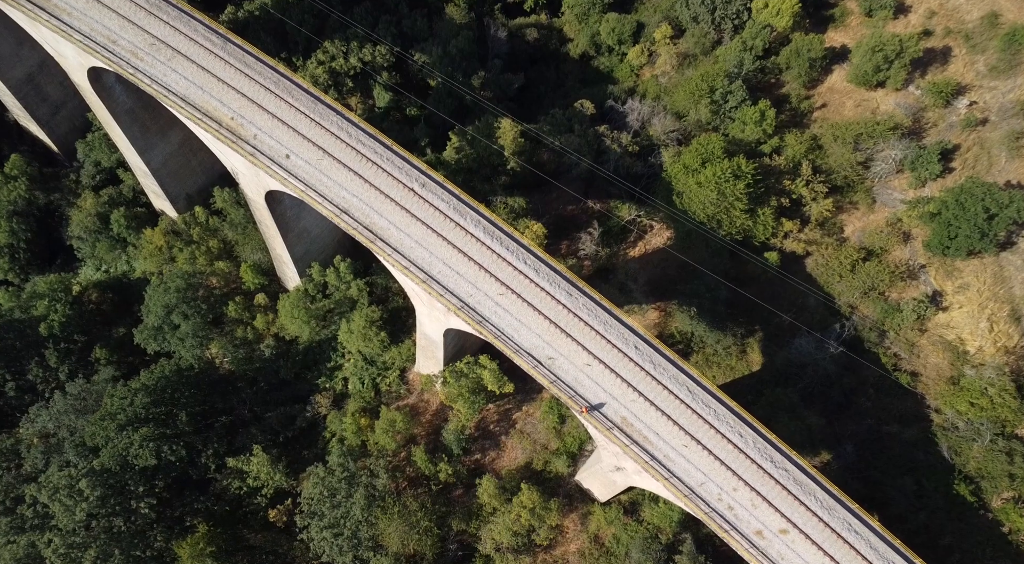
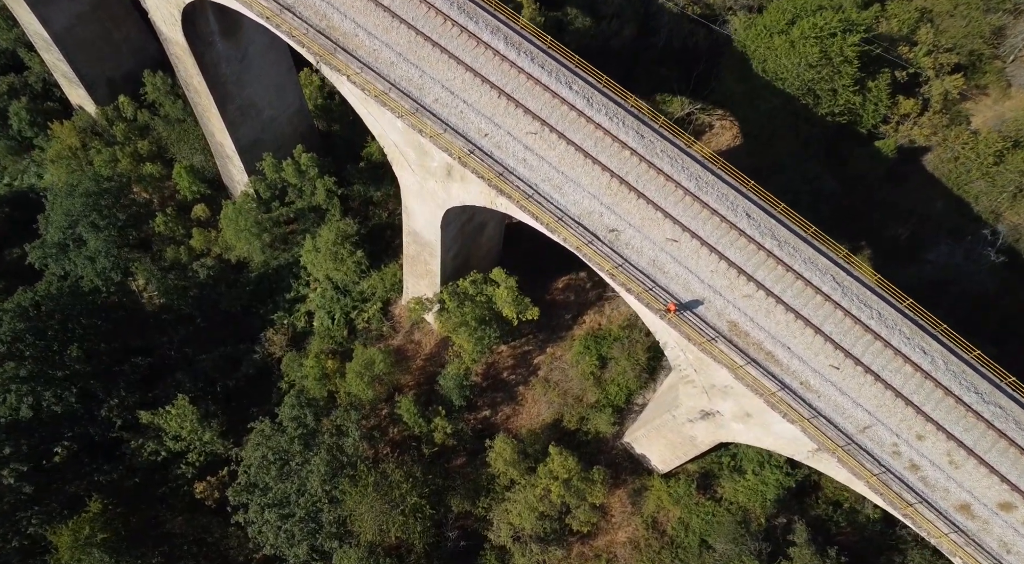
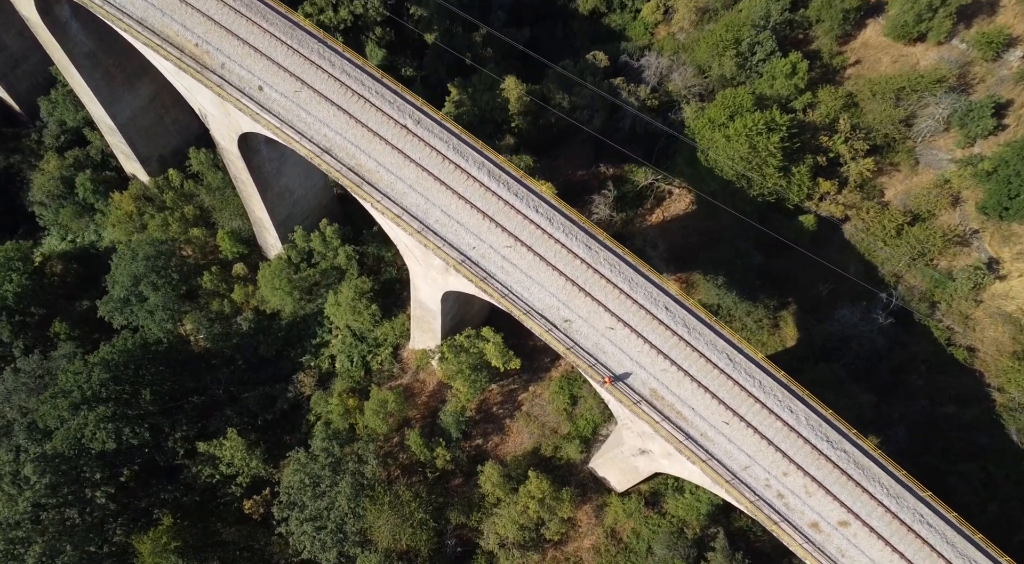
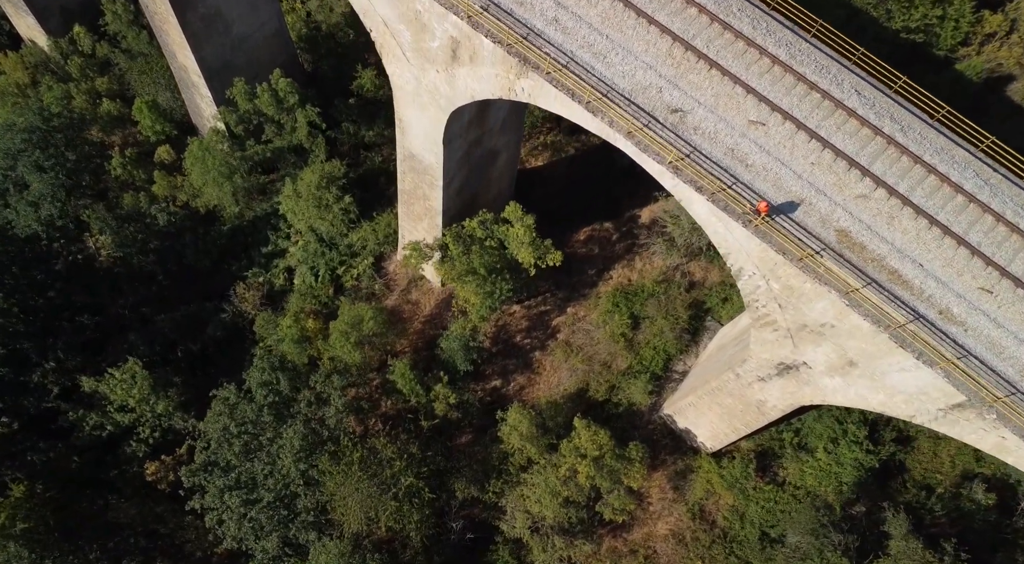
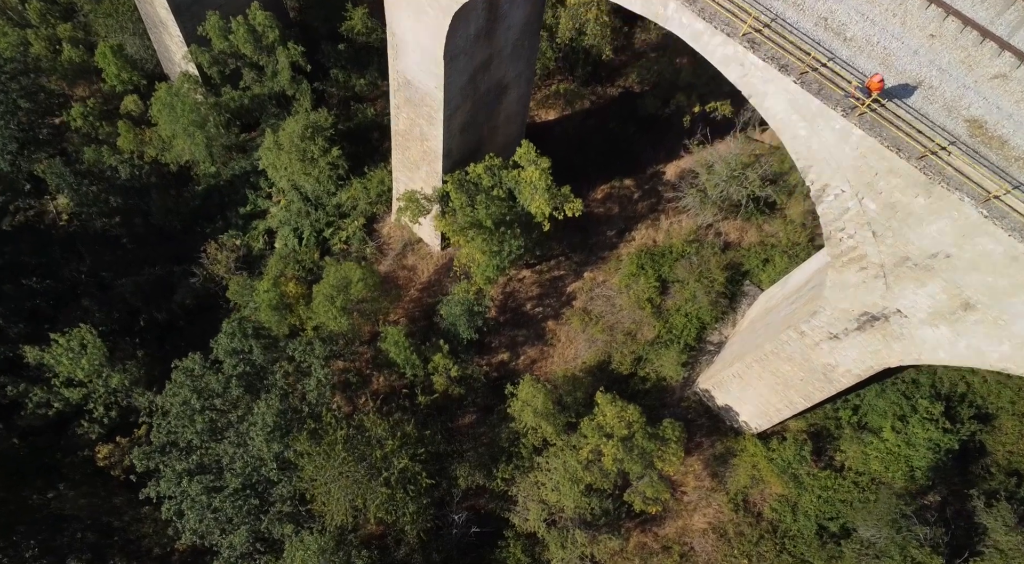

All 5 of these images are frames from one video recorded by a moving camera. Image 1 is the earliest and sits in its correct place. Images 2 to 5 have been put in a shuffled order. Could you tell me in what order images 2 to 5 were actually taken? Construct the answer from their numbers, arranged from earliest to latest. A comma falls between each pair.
3, 2, 4, 5
